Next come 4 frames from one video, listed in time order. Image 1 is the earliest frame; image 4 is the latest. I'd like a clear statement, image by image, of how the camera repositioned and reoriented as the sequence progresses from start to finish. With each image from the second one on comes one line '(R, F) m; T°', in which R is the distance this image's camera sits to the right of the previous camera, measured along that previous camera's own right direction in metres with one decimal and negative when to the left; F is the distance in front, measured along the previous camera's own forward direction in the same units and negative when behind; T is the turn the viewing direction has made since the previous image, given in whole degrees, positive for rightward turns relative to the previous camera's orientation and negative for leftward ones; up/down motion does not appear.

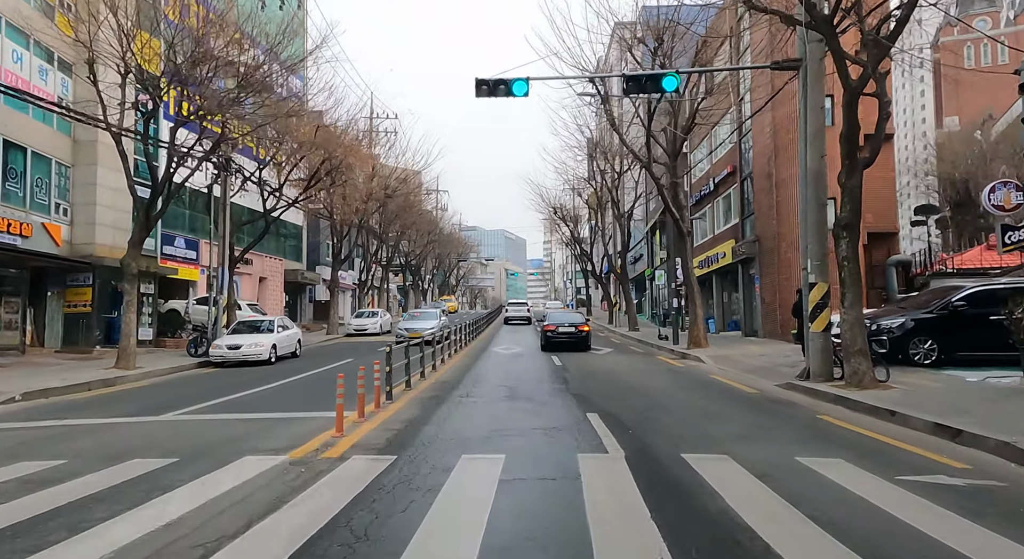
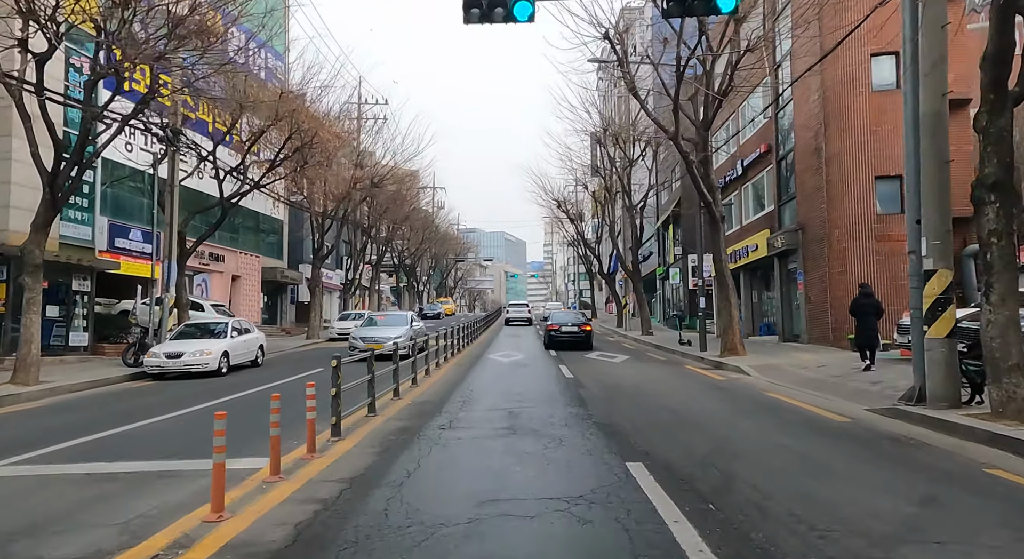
(0.0, +2.7) m; 0°
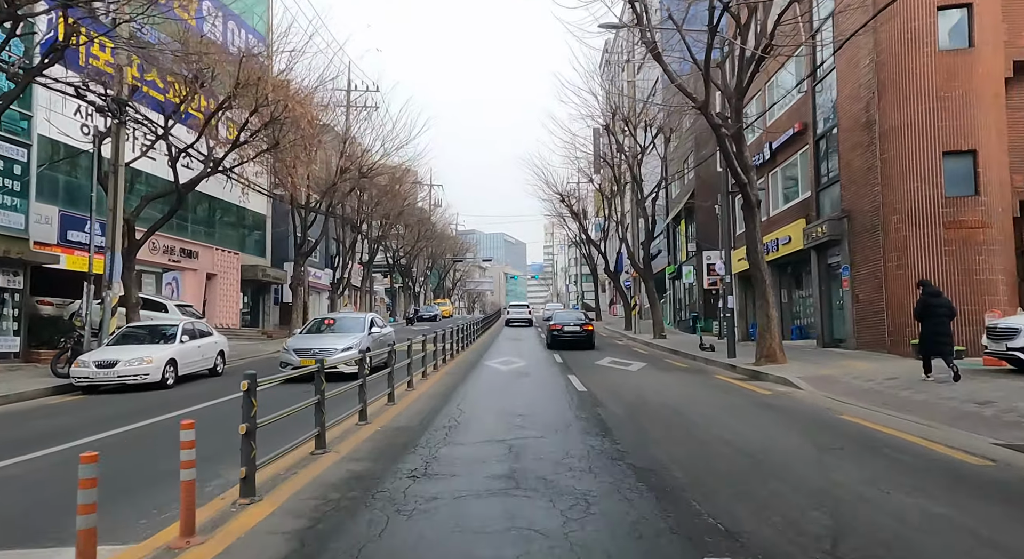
(0.0, +2.1) m; 0°
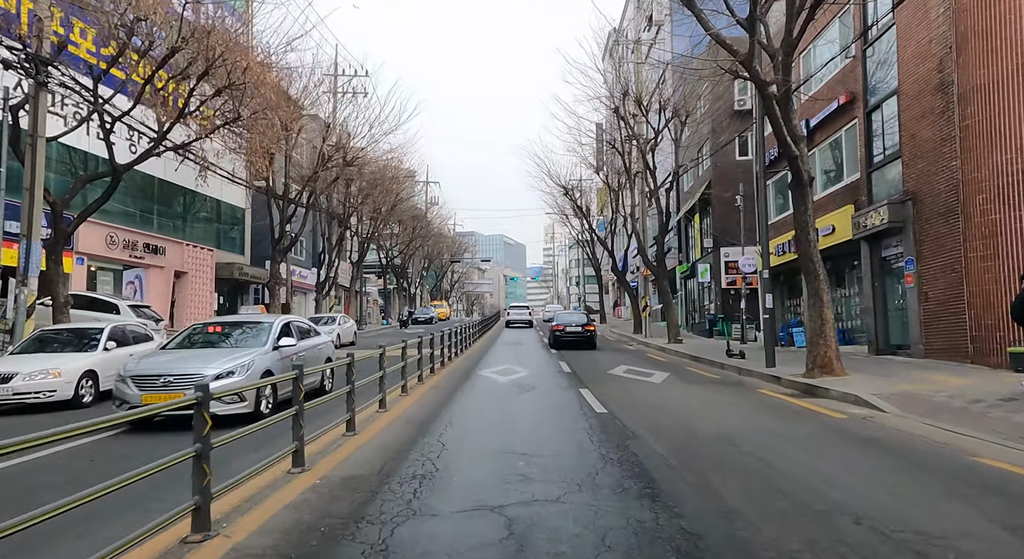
(0.0, +2.1) m; 0°
